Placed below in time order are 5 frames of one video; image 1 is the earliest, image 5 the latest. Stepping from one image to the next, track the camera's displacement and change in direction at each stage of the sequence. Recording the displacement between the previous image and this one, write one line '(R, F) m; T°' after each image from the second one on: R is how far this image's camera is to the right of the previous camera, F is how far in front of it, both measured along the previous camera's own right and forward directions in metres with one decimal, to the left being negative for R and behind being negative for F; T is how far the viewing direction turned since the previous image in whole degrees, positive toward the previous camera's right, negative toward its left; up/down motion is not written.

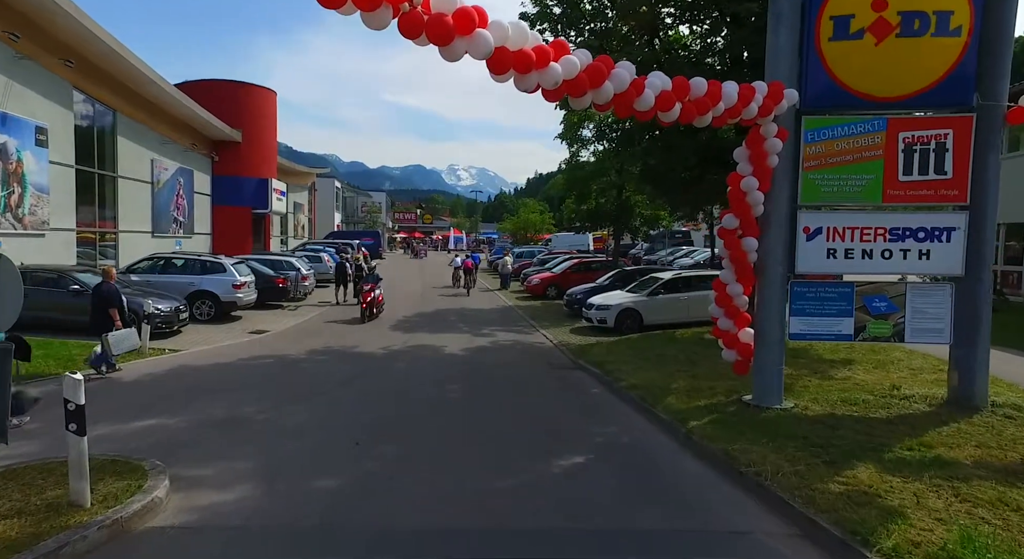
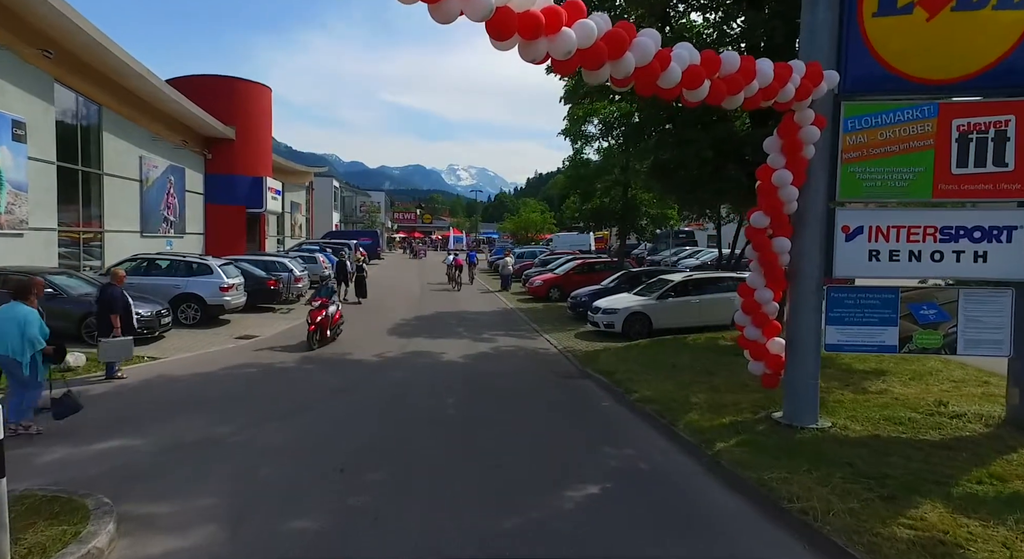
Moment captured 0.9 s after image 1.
(-0.1, +0.7) m; 0°
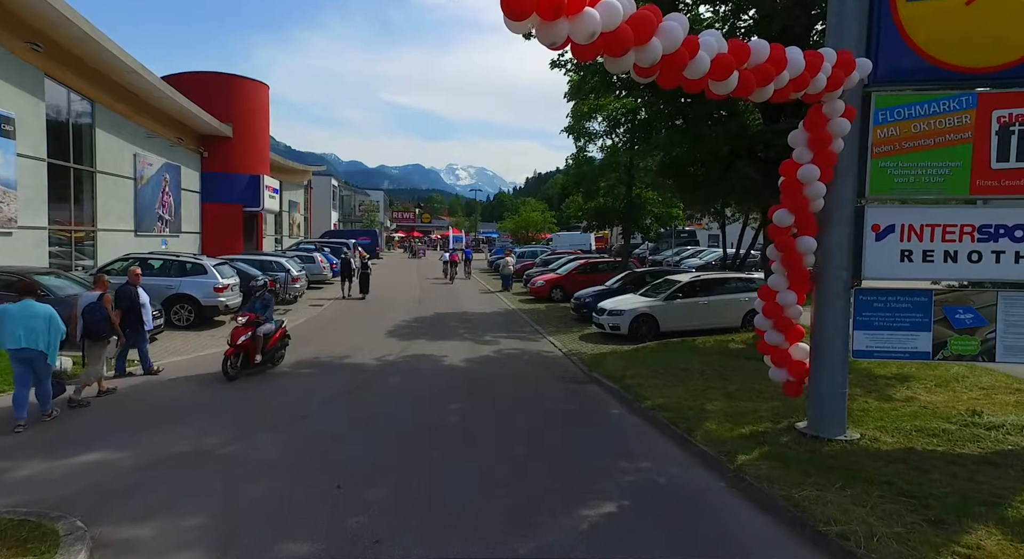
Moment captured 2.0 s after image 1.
(-0.1, +0.4) m; 0°
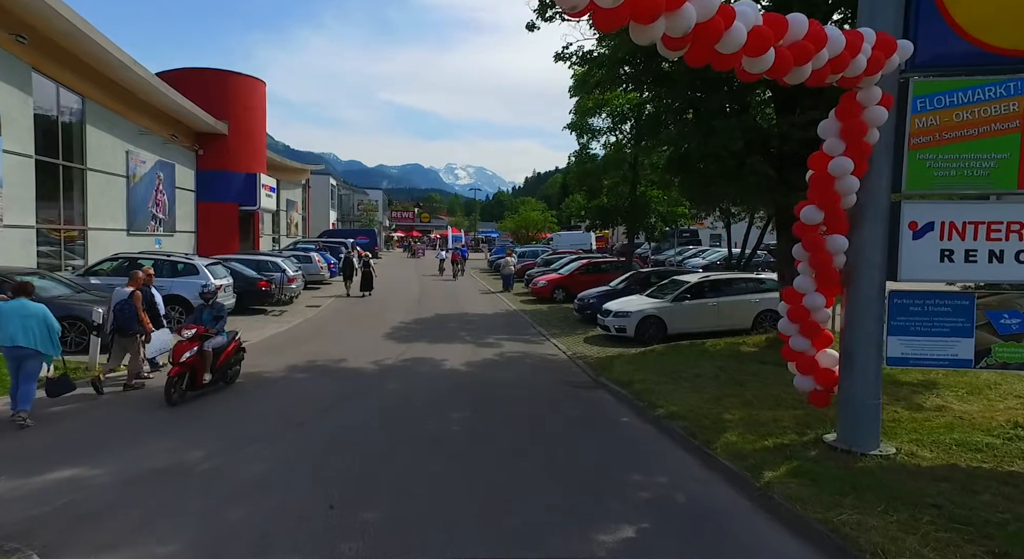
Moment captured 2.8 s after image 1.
(-0.1, +0.4) m; 0°
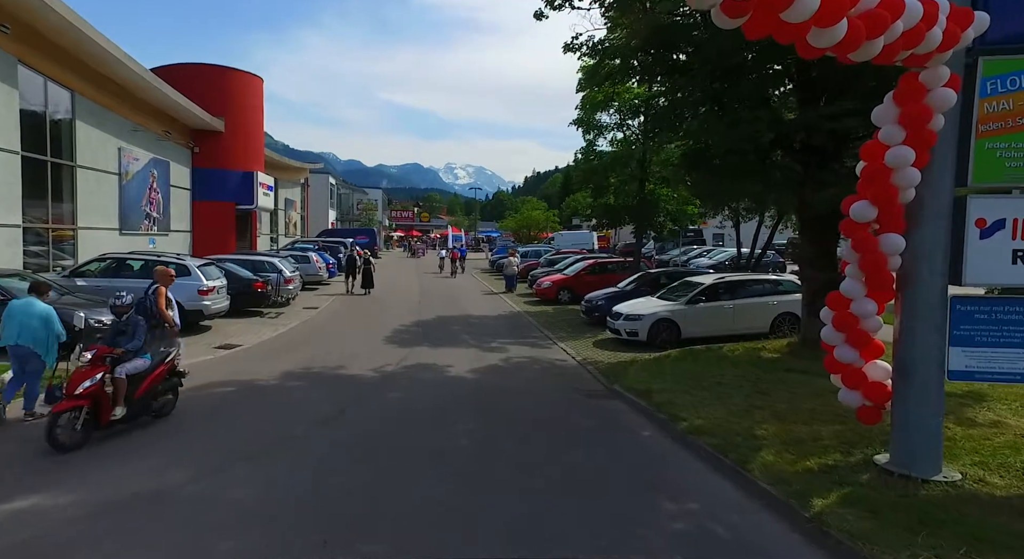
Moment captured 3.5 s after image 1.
(-0.1, +0.6) m; 0°
